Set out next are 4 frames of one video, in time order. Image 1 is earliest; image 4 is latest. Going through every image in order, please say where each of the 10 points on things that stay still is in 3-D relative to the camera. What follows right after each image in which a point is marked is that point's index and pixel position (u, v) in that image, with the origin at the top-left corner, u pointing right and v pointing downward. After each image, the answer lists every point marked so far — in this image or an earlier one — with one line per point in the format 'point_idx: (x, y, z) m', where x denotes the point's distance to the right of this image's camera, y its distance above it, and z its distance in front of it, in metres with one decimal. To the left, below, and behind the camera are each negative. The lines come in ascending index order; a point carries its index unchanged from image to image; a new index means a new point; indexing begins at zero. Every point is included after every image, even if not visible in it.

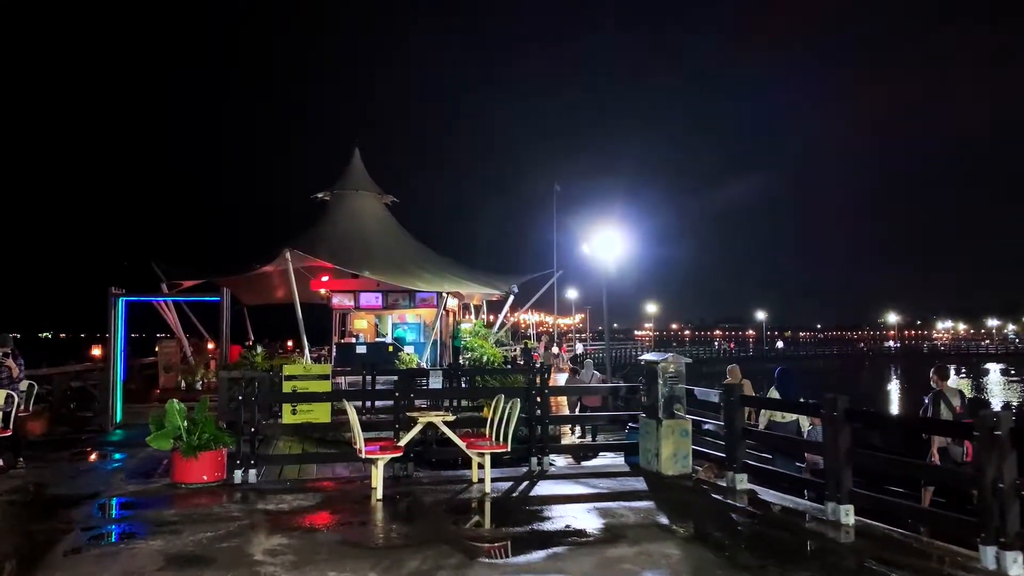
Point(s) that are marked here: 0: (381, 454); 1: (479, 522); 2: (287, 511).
0: (-1.1, -1.4, +7.3) m
1: (-0.3, -1.9, +6.7) m
2: (-1.9, -1.8, +6.9) m
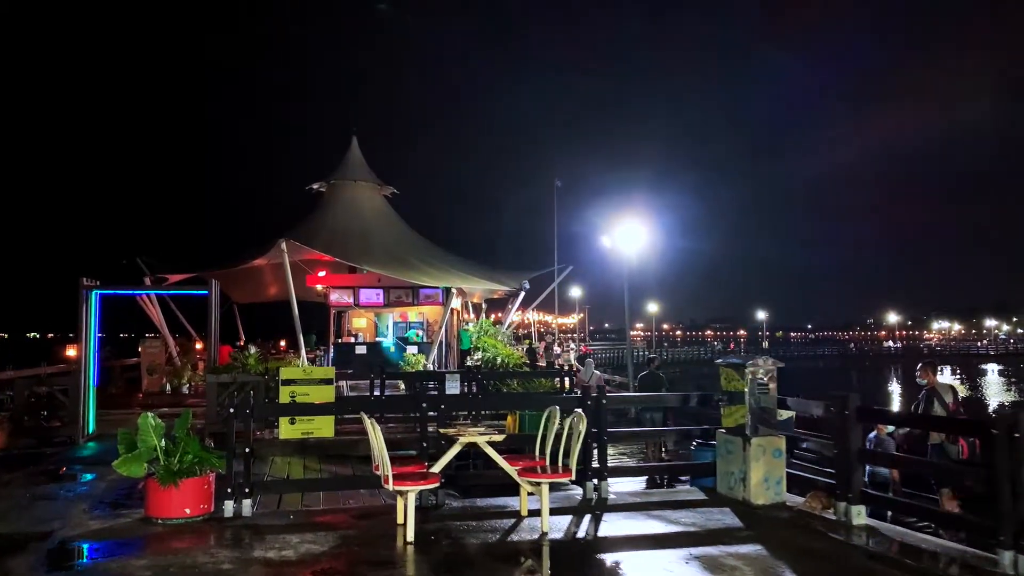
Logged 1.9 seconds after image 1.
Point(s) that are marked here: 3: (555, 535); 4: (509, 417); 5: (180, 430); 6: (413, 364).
0: (-0.7, -1.3, +5.7) m
1: (+0.2, -1.7, +5.1) m
2: (-1.4, -1.7, +5.3) m
3: (+0.3, -1.7, +5.9) m
4: (0.0, -1.7, +10.7) m
5: (-2.5, -1.1, +6.4) m
6: (-2.1, -1.7, +18.4) m
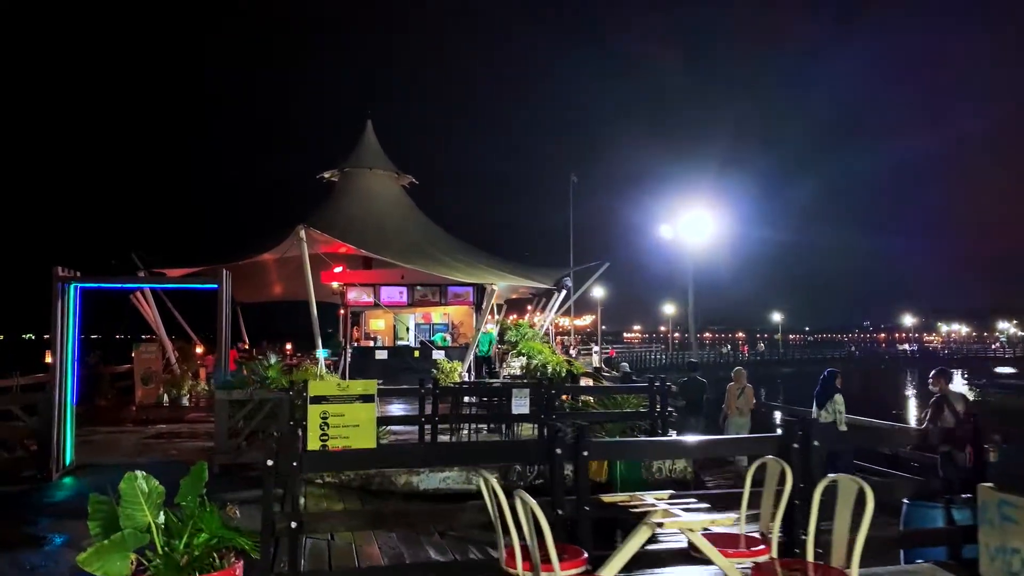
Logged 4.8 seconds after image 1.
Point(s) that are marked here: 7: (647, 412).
0: (+0.3, -1.2, +3.3) m
1: (+1.2, -1.7, +2.8) m
2: (-0.4, -1.6, +3.0) m
3: (+1.3, -1.7, +3.6) m
4: (+0.9, -1.6, +8.4) m
5: (-1.6, -1.0, +4.0) m
6: (-1.2, -1.6, +16.0) m
7: (+1.6, -1.5, +10.1) m
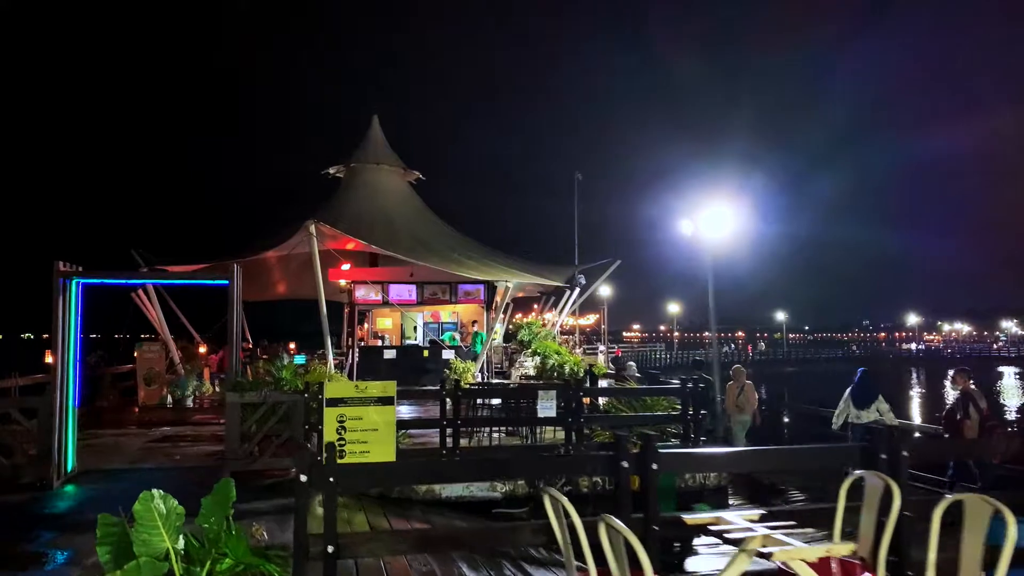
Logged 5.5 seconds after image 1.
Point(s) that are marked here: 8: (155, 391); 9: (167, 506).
0: (+0.6, -1.2, +2.8) m
1: (+1.4, -1.6, +2.3) m
2: (-0.1, -1.6, +2.5) m
3: (+1.6, -1.6, +3.1) m
4: (+1.2, -1.5, +7.9) m
5: (-1.3, -1.0, +3.5) m
6: (-0.9, -1.6, +15.5) m
7: (+1.9, -1.4, +9.6) m
8: (-6.4, -1.8, +15.1) m
9: (-1.4, -0.9, +3.4) m
